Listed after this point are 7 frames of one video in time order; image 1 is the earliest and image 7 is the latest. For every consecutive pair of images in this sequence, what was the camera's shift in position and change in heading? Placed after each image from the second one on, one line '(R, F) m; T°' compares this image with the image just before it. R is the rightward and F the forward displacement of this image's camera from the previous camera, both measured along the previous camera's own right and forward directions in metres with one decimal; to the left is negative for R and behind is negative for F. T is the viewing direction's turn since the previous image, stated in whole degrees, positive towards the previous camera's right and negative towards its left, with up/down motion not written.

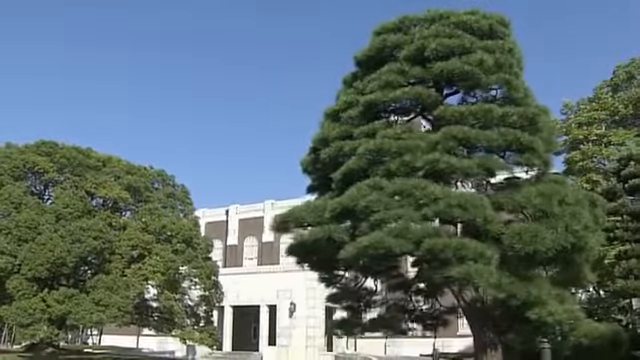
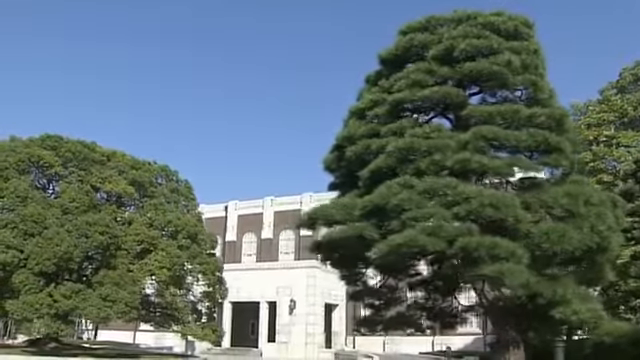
(-0.8, 0.0) m; +1°
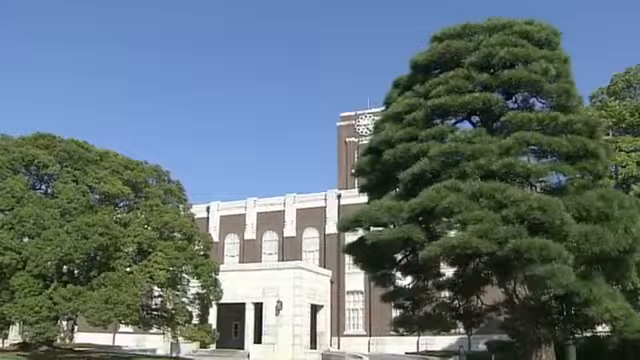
(-1.7, -0.1) m; +4°
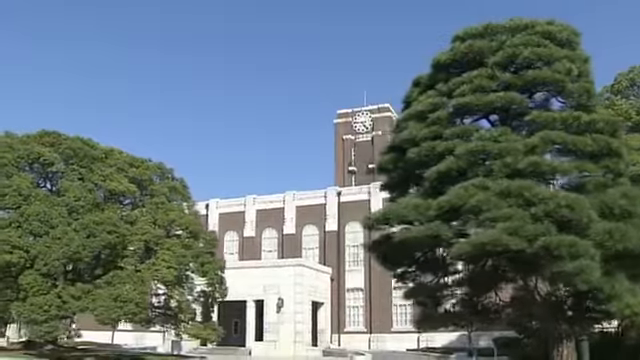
(-0.8, 0.0) m; +1°
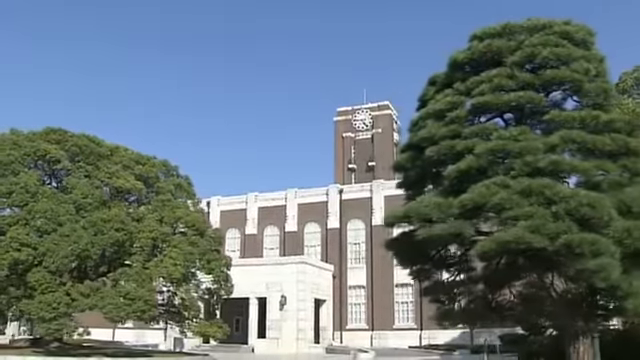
(-0.5, 0.0) m; +1°
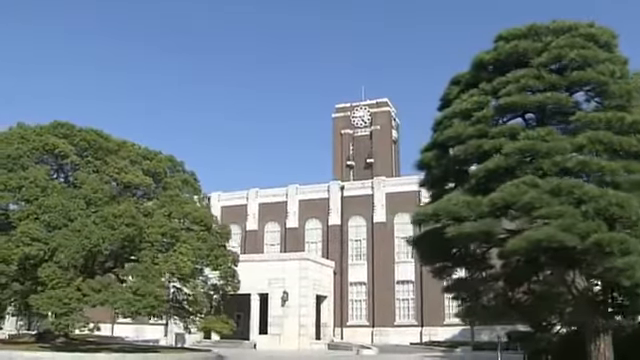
(-0.8, 0.0) m; +1°
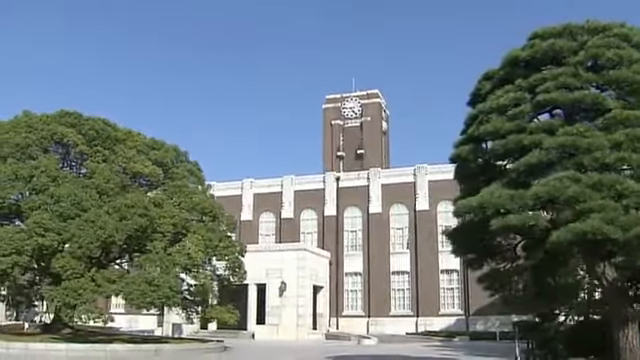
(-1.5, -0.1) m; +3°
